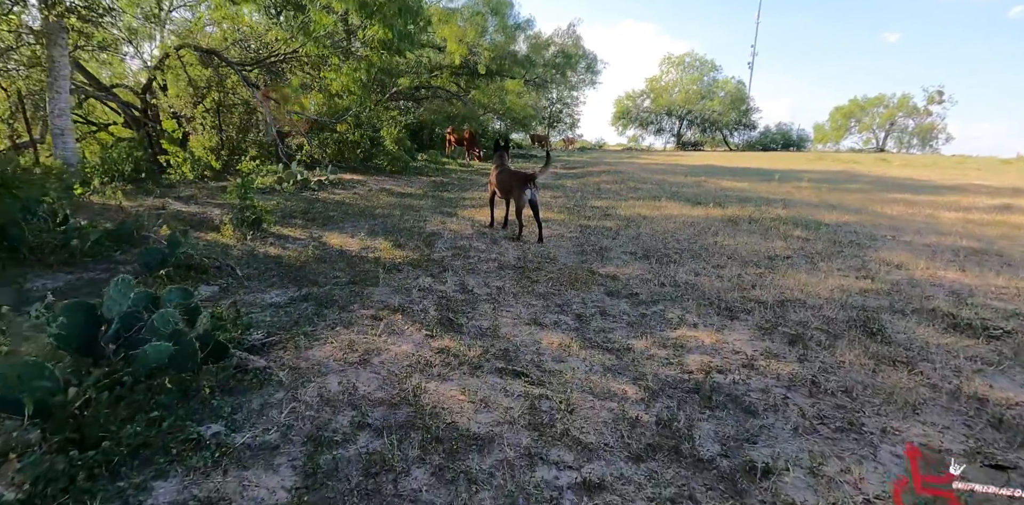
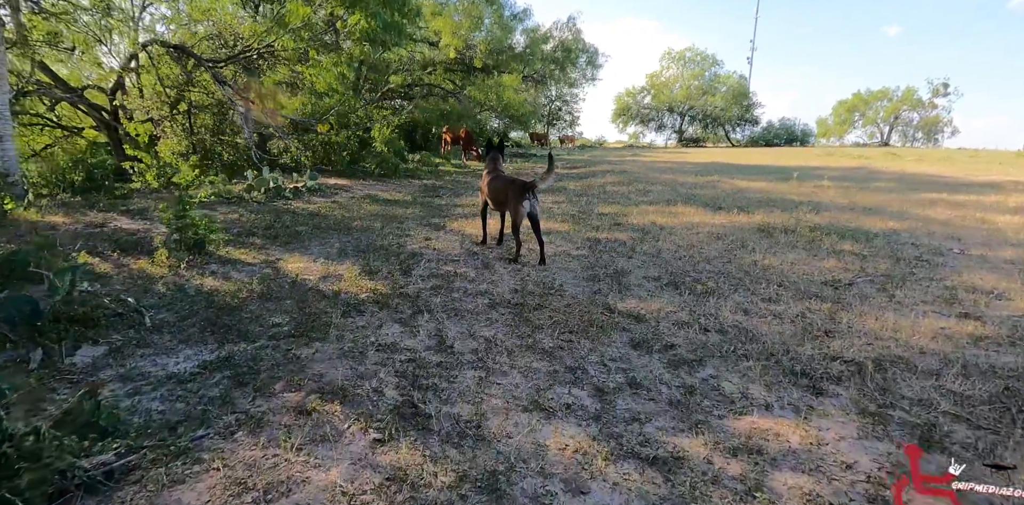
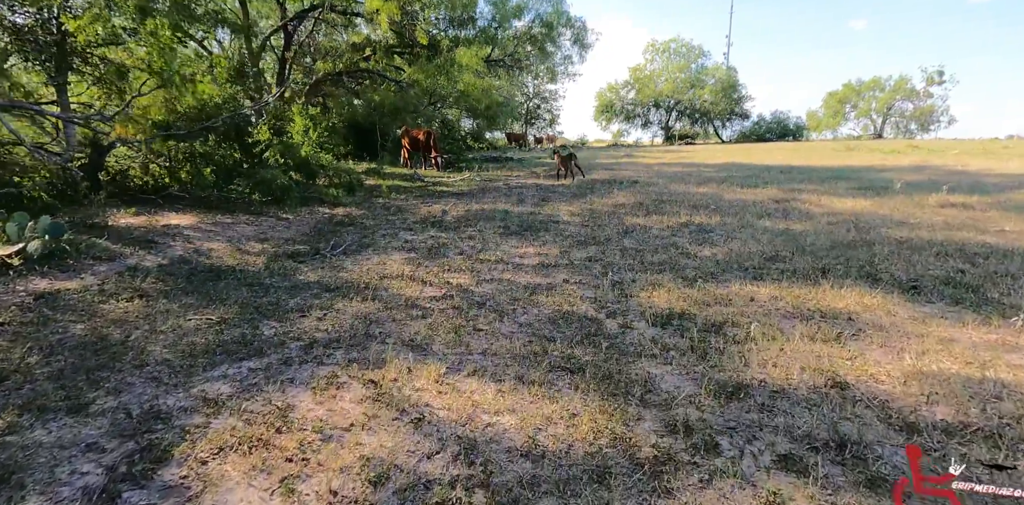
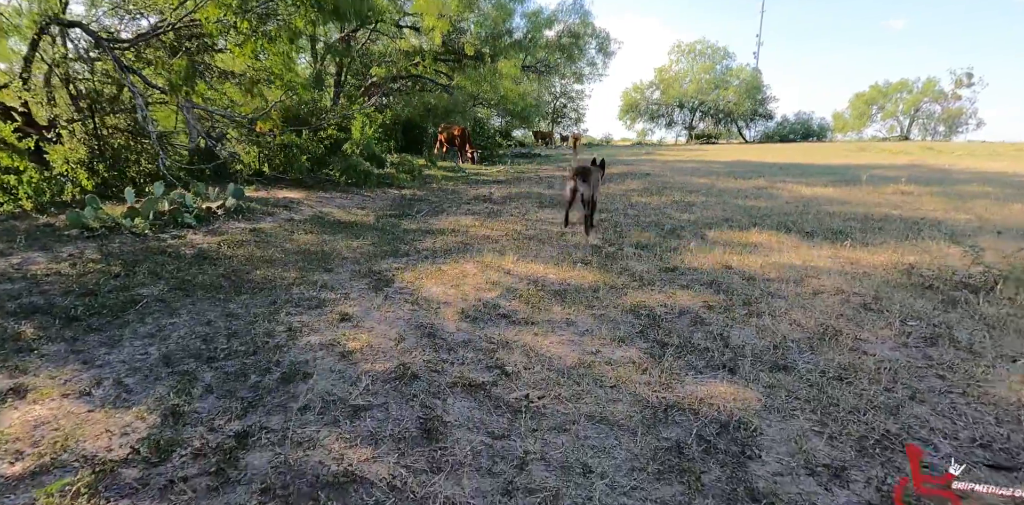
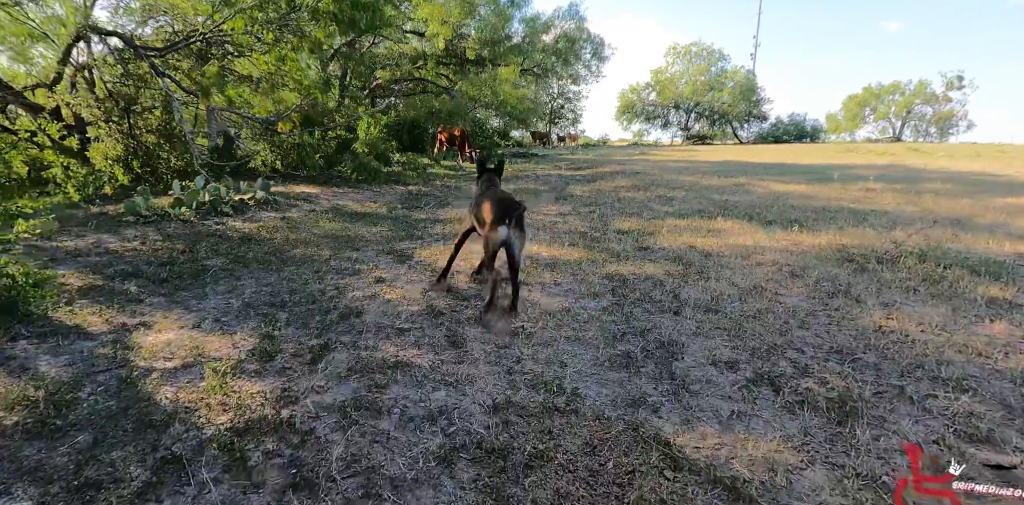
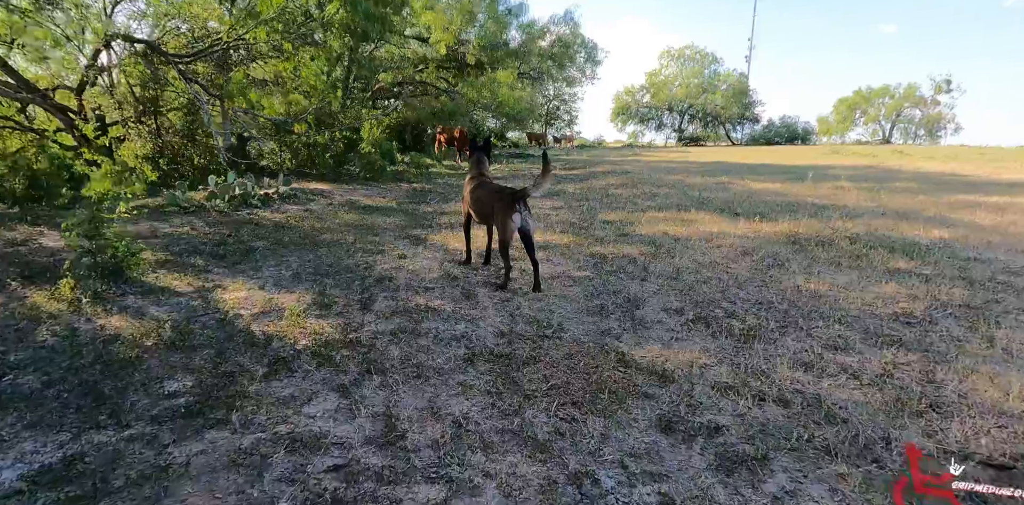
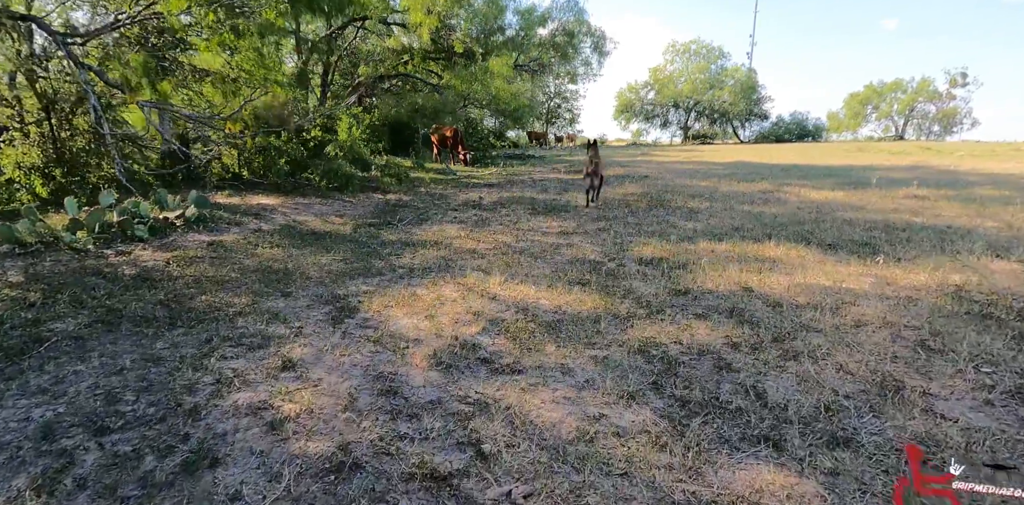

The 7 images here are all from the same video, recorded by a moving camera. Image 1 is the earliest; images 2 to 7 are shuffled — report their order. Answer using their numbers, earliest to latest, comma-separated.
2, 6, 5, 4, 7, 3
